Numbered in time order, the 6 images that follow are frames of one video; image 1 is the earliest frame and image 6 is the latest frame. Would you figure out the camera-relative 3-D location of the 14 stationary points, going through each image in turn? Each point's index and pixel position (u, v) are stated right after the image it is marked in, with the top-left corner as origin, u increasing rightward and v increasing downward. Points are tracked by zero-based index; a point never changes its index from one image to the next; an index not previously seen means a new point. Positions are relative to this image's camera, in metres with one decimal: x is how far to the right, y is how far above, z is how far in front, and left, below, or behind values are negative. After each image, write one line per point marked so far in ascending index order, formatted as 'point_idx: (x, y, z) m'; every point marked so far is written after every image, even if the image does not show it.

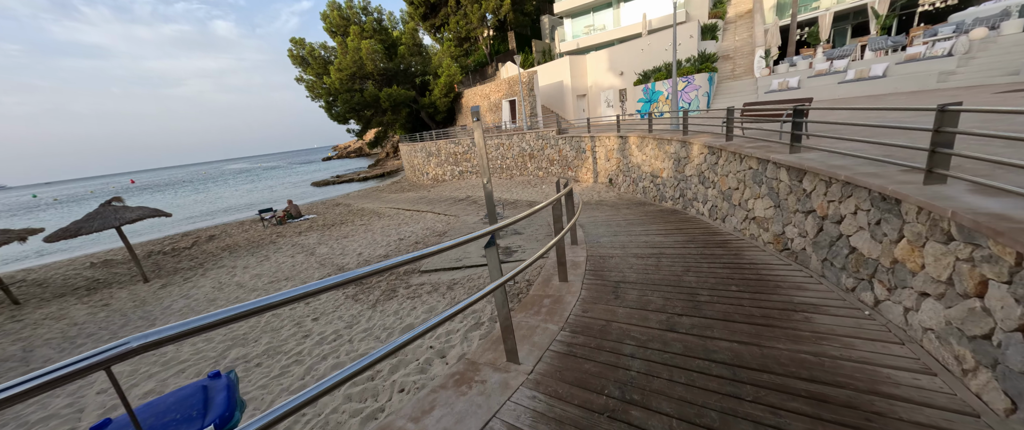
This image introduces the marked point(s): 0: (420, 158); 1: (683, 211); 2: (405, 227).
0: (-5.4, +3.3, +20.0) m
1: (+3.3, 0.0, +6.5) m
2: (-3.1, -0.4, +10.0) m
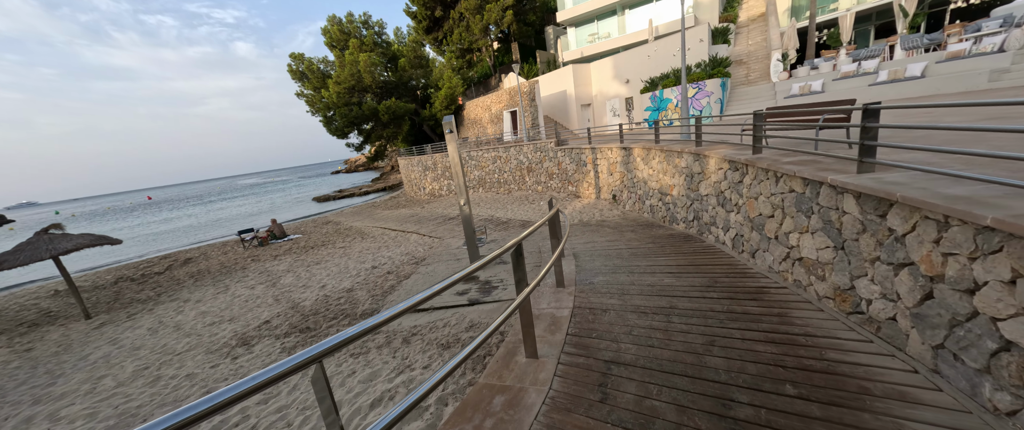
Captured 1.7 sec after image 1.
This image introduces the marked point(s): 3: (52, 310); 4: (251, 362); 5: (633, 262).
0: (-5.4, +2.4, +19.1) m
1: (+2.9, -0.4, +5.3) m
2: (-3.4, -1.0, +9.0) m
3: (-12.0, -2.5, +9.0) m
4: (-3.5, -2.0, +4.6) m
5: (+1.7, -0.7, +4.8) m
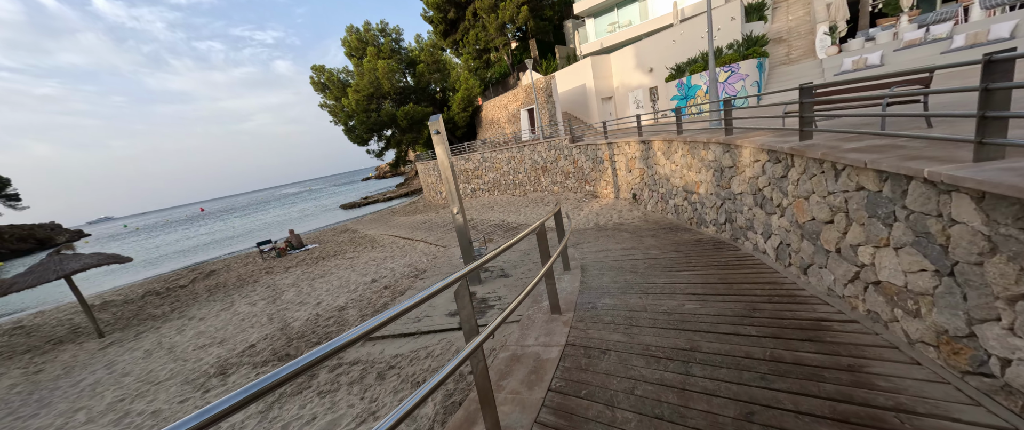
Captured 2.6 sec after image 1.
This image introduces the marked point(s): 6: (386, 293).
0: (-4.4, +2.1, +18.9) m
1: (+2.9, -0.4, +4.4) m
2: (-3.1, -1.2, +8.6) m
3: (-11.7, -3.0, +9.3) m
4: (-3.6, -2.2, +4.2) m
5: (+1.6, -0.7, +4.0) m
6: (-2.4, -1.5, +6.4) m
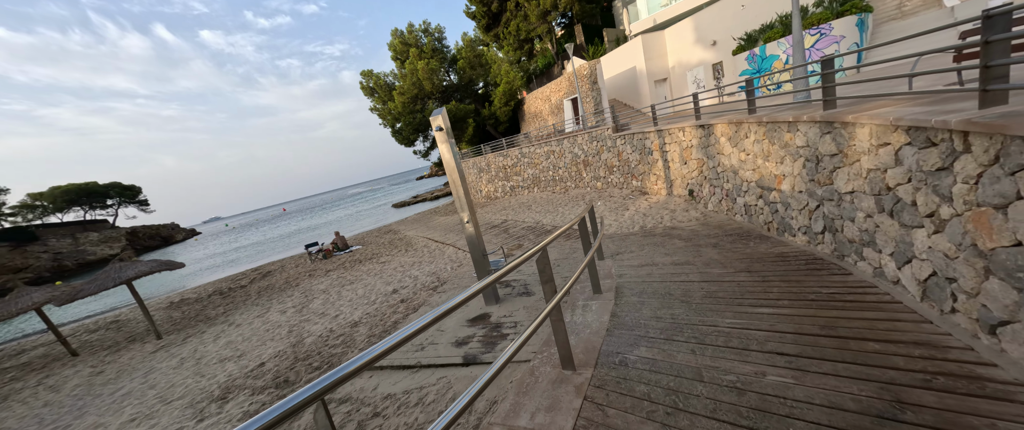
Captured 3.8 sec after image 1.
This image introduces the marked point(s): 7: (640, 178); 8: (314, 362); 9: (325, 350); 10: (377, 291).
0: (-2.0, +2.2, +18.4) m
1: (+2.9, -0.5, +3.1) m
2: (-2.3, -1.3, +8.1) m
3: (-10.6, -3.2, +10.1) m
4: (-3.4, -2.4, +3.9) m
5: (+1.6, -0.8, +2.8) m
6: (-1.9, -1.6, +5.9) m
7: (+3.5, +1.0, +9.3) m
8: (-2.7, -2.0, +4.7) m
9: (-2.7, -1.9, +4.9) m
10: (-2.8, -1.6, +7.2) m
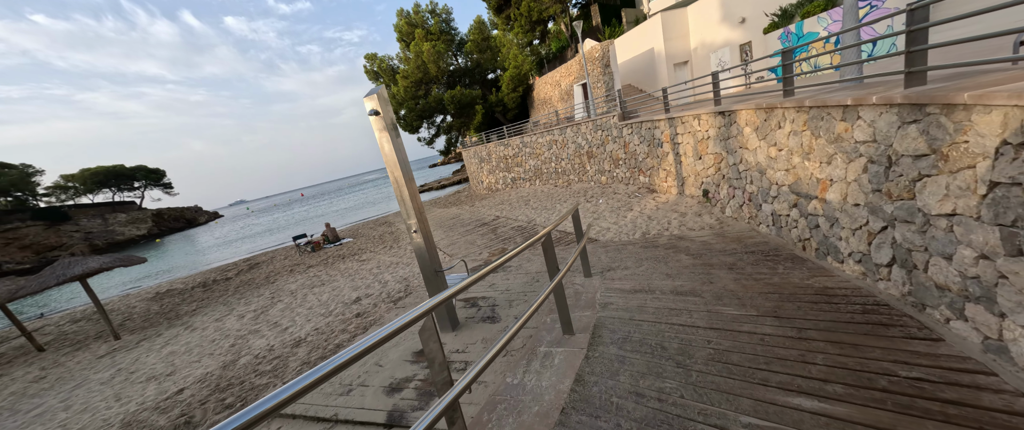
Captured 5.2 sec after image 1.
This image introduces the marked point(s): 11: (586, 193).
0: (-1.8, +2.6, +17.5) m
1: (+2.4, -0.7, +2.0) m
2: (-2.6, -1.2, +7.3) m
3: (-10.9, -2.9, +9.7) m
4: (-3.9, -2.5, +3.1) m
5: (+1.1, -1.0, +1.9) m
6: (-2.3, -1.6, +5.0) m
7: (+3.3, +1.0, +8.2) m
8: (-3.2, -2.0, +3.9) m
9: (-3.2, -2.0, +4.2) m
10: (-3.2, -1.5, +6.4) m
11: (+2.1, +0.6, +9.7) m
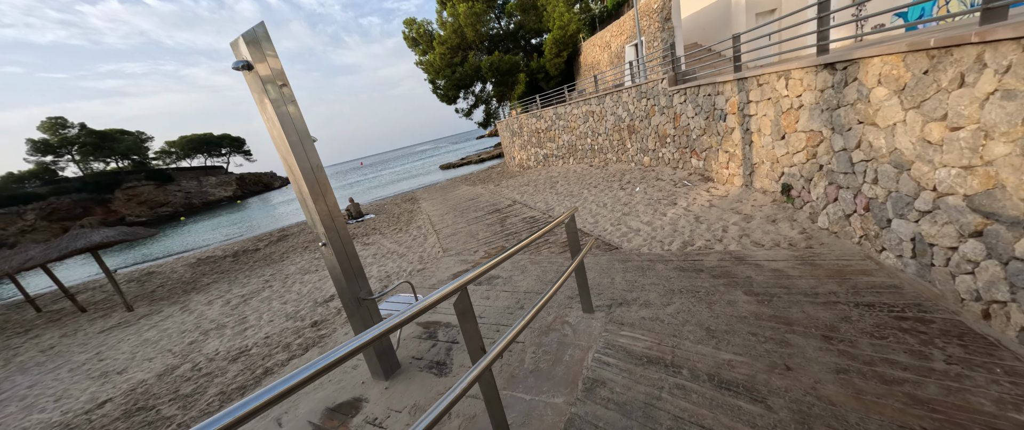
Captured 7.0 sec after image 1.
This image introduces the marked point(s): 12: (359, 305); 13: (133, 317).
0: (-0.1, +3.6, +16.0) m
1: (+1.8, -1.0, +0.4) m
2: (-2.4, -0.9, +6.4) m
3: (-10.3, -2.1, +10.1) m
4: (-4.4, -2.4, +2.6) m
5: (+0.4, -1.3, +0.5) m
6: (-2.5, -1.5, +4.2) m
7: (+3.6, +1.1, +6.3) m
8: (-3.5, -2.0, +3.2) m
9: (-3.5, -1.9, +3.5) m
10: (-3.2, -1.3, +5.6) m
11: (+2.6, +0.9, +8.0) m
12: (-1.2, -0.7, +2.7) m
13: (-7.9, -2.1, +7.1) m
